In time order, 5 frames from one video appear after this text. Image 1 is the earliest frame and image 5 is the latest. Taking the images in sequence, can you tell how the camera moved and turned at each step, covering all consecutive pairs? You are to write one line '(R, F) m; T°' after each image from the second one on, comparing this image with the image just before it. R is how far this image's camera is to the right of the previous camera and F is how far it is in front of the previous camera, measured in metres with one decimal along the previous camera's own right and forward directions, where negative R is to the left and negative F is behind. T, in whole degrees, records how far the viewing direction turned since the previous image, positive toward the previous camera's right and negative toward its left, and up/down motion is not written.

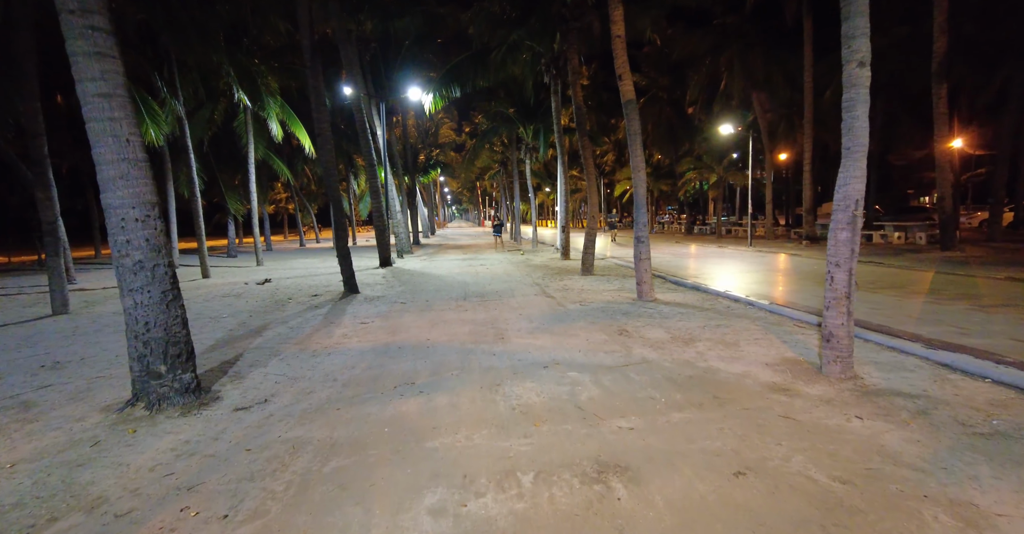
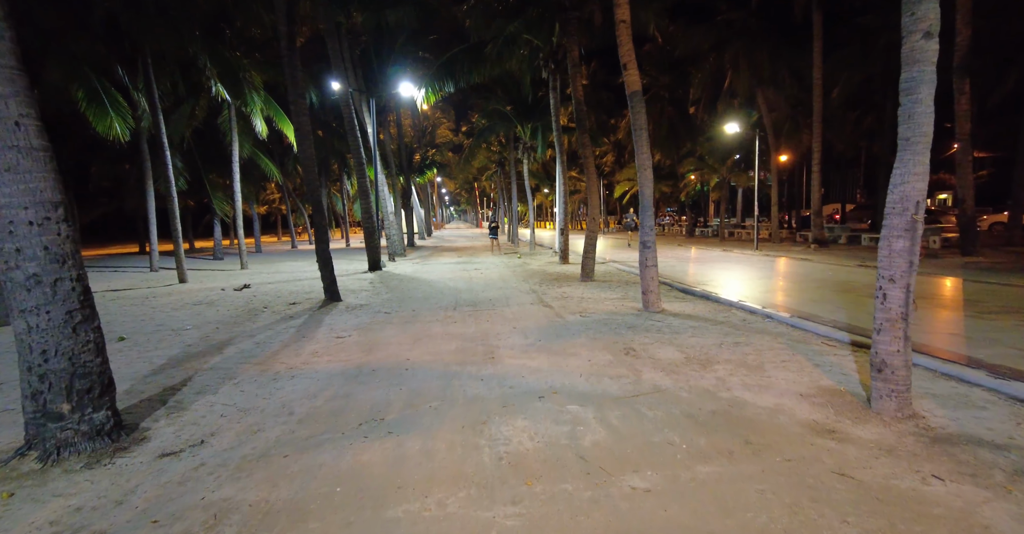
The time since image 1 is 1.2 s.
(+0.1, +0.8) m; 0°
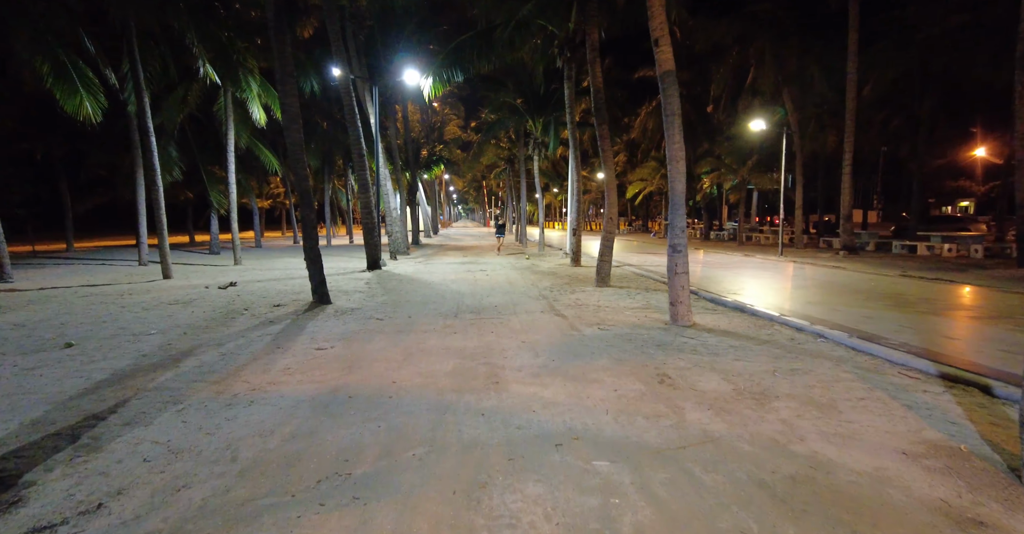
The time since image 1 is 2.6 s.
(0.0, +1.1) m; -1°
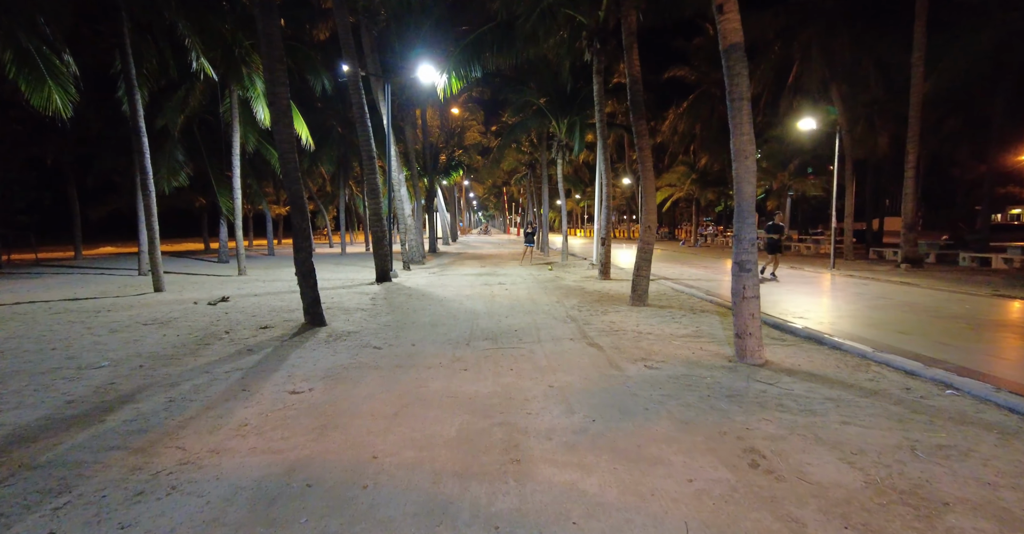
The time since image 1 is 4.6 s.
(-0.1, +1.4) m; -2°
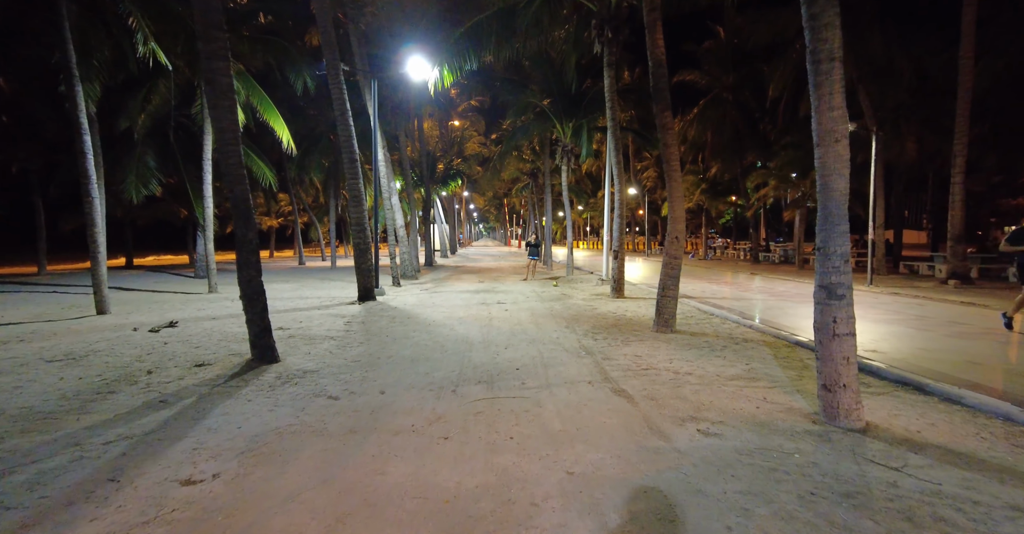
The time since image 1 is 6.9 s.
(0.0, +1.7) m; 0°
